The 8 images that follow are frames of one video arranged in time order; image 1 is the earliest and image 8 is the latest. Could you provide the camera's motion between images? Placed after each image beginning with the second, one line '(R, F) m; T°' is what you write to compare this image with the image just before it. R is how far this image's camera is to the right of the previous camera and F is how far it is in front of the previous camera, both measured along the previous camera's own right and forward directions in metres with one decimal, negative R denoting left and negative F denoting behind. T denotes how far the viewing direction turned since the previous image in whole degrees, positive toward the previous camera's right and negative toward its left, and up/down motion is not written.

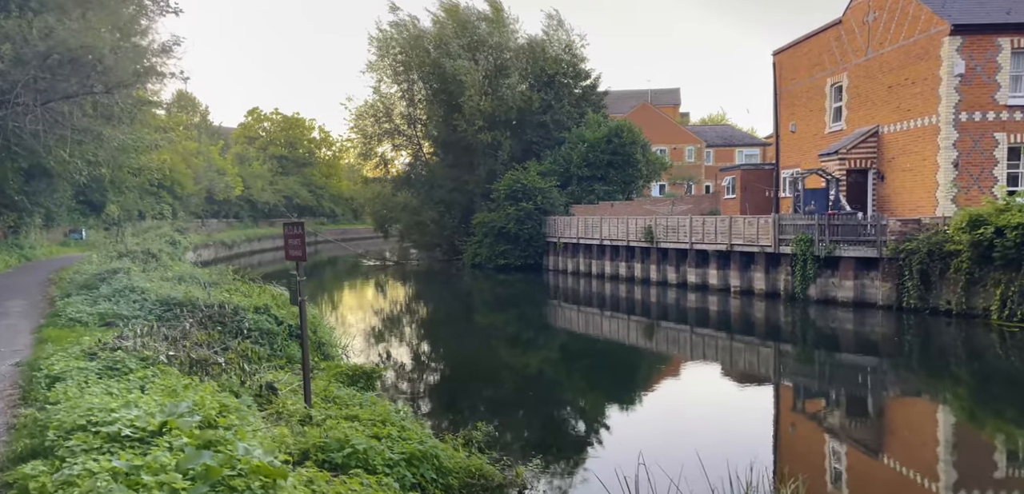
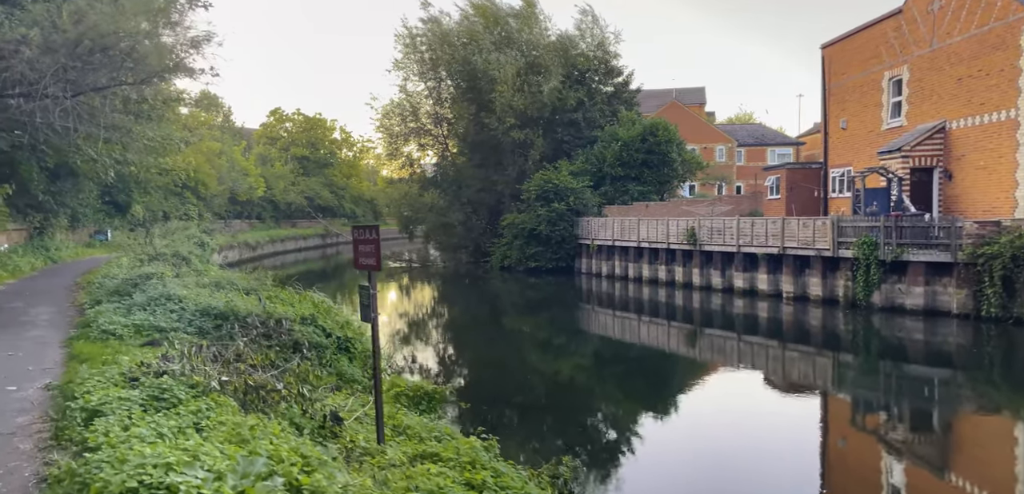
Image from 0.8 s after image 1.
(-0.7, +0.9) m; -1°
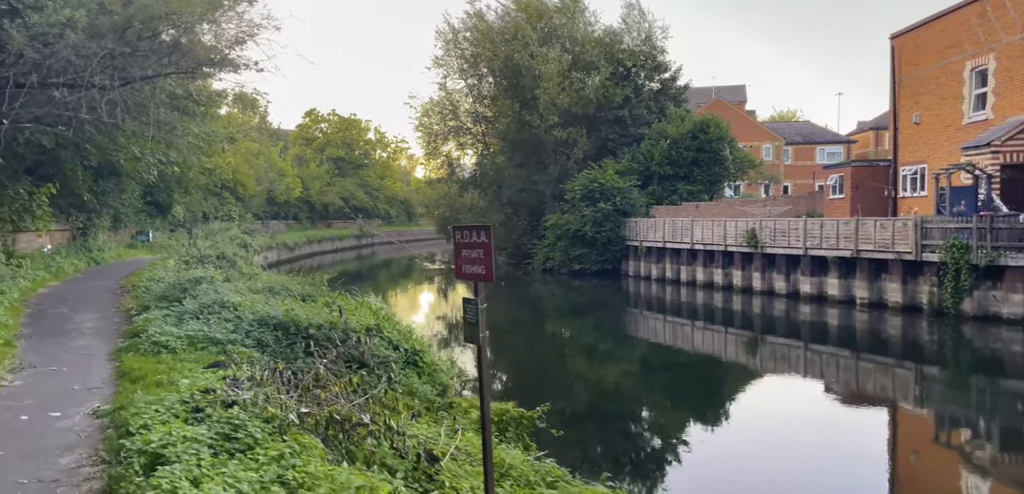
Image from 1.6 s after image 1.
(-0.7, +0.9) m; -2°
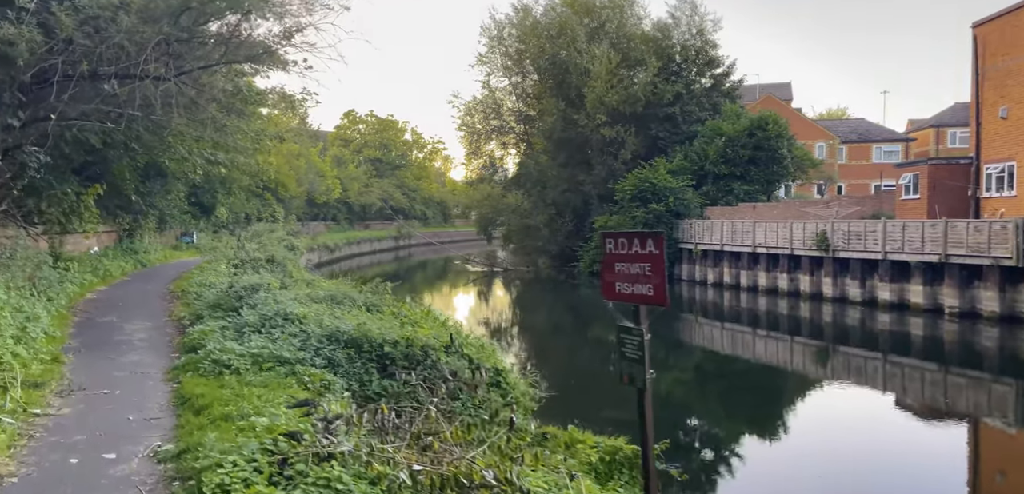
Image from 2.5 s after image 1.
(-0.7, +1.0) m; -3°
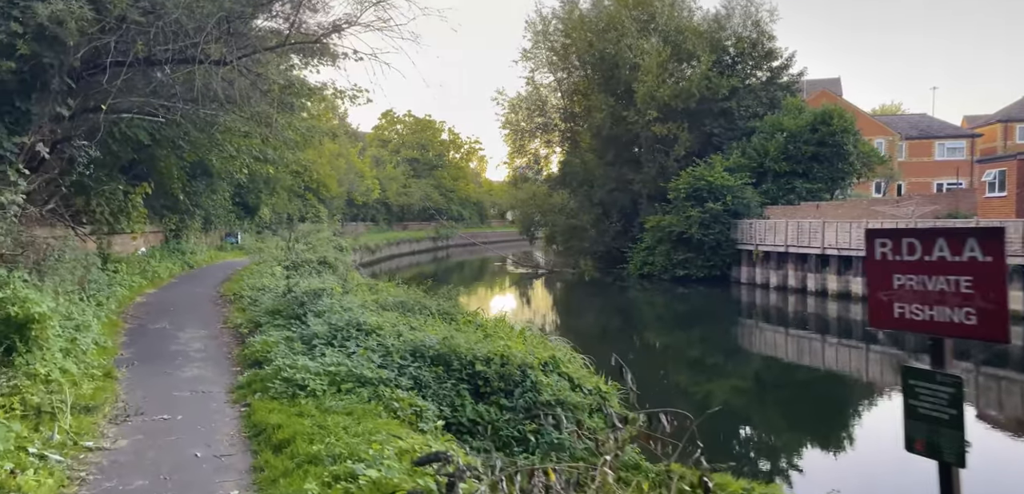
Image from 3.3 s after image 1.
(-0.7, +1.0) m; -3°
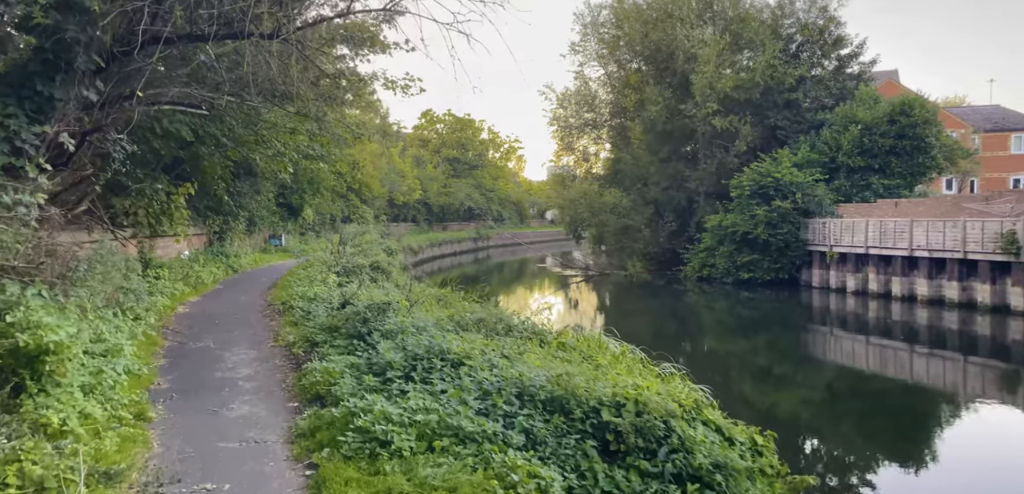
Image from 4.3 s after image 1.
(-0.7, +1.4) m; -3°
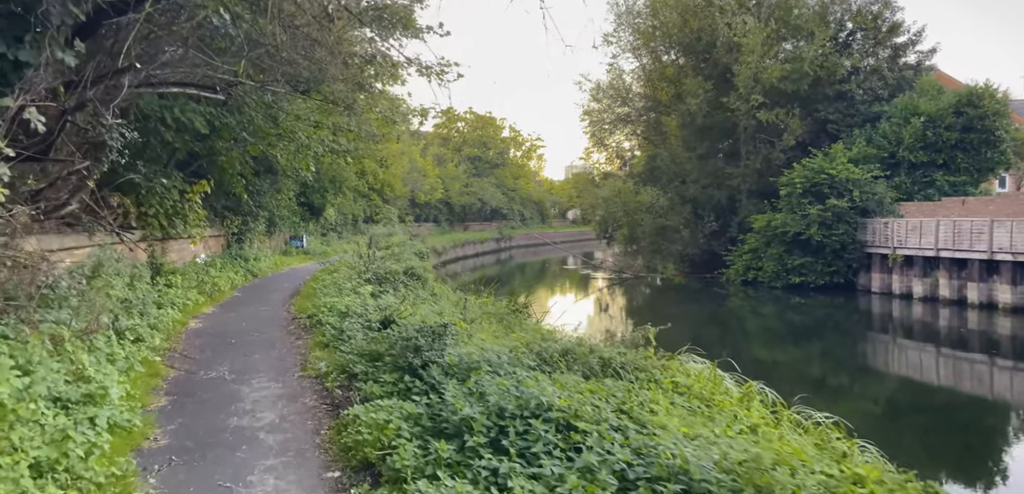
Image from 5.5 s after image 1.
(-0.6, +1.7) m; -1°
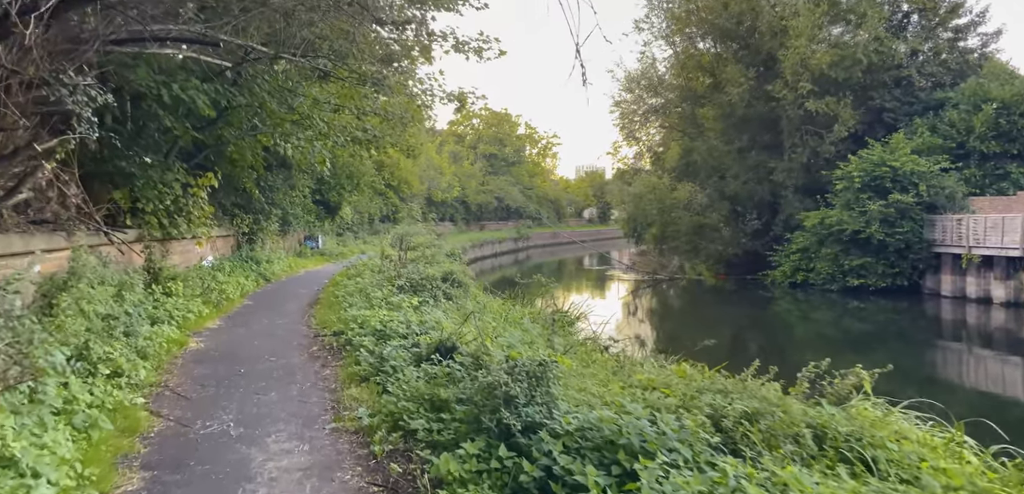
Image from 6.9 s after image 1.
(-0.8, +2.1) m; -1°
